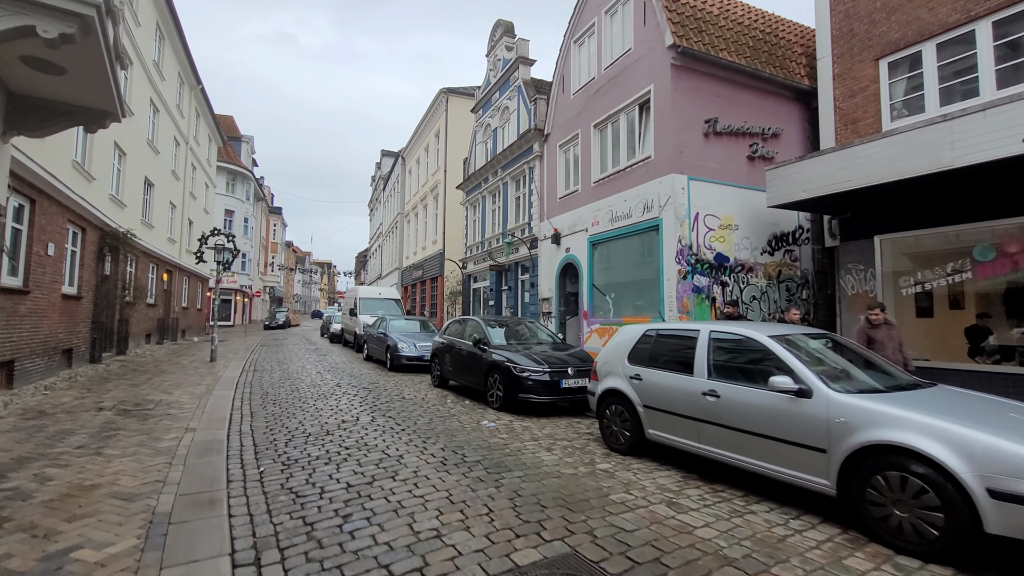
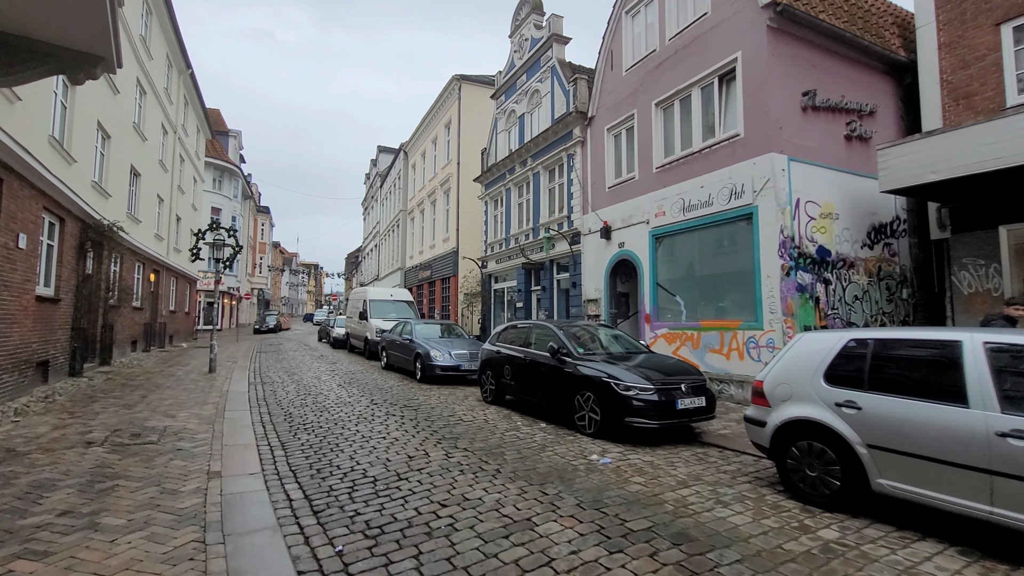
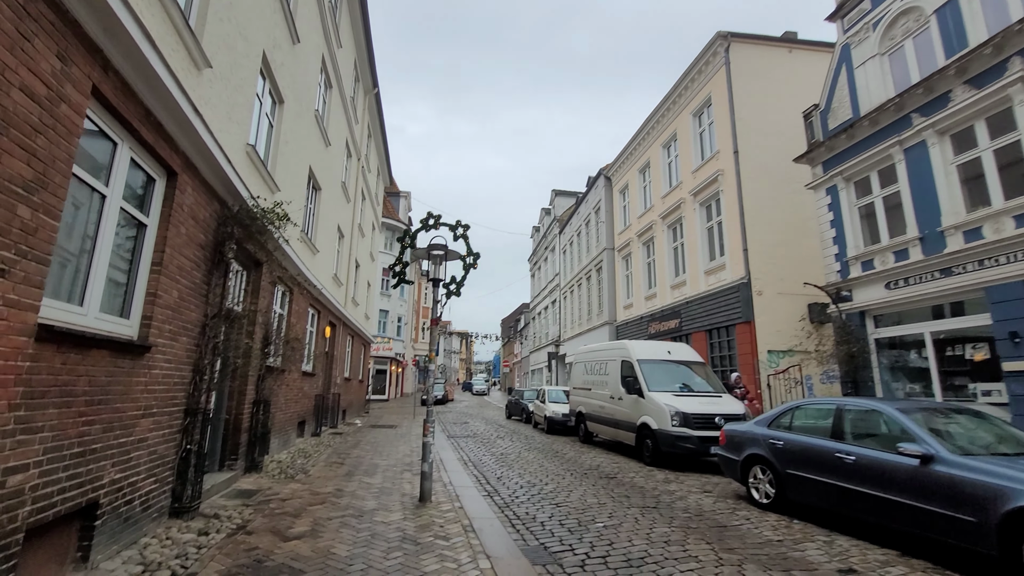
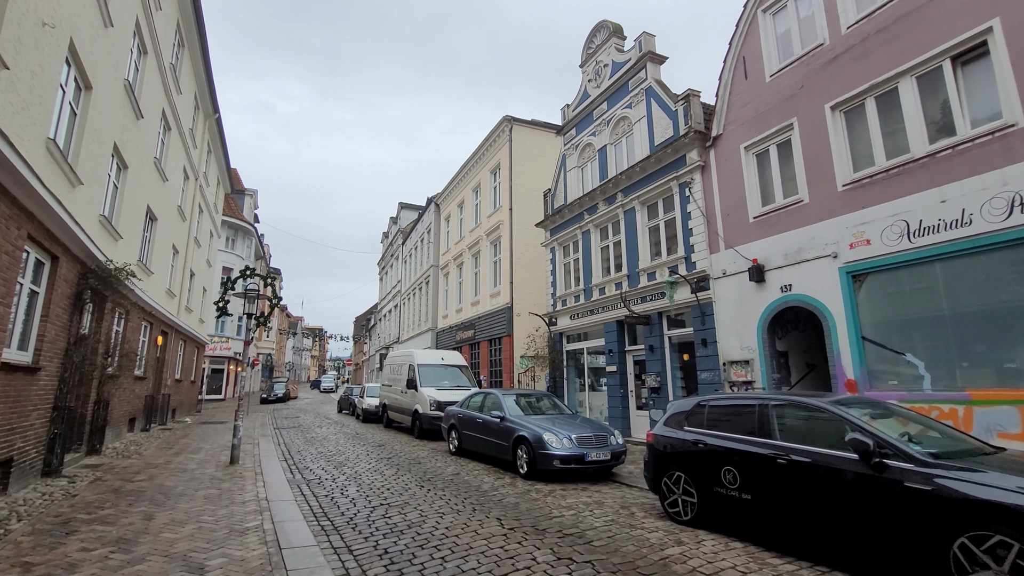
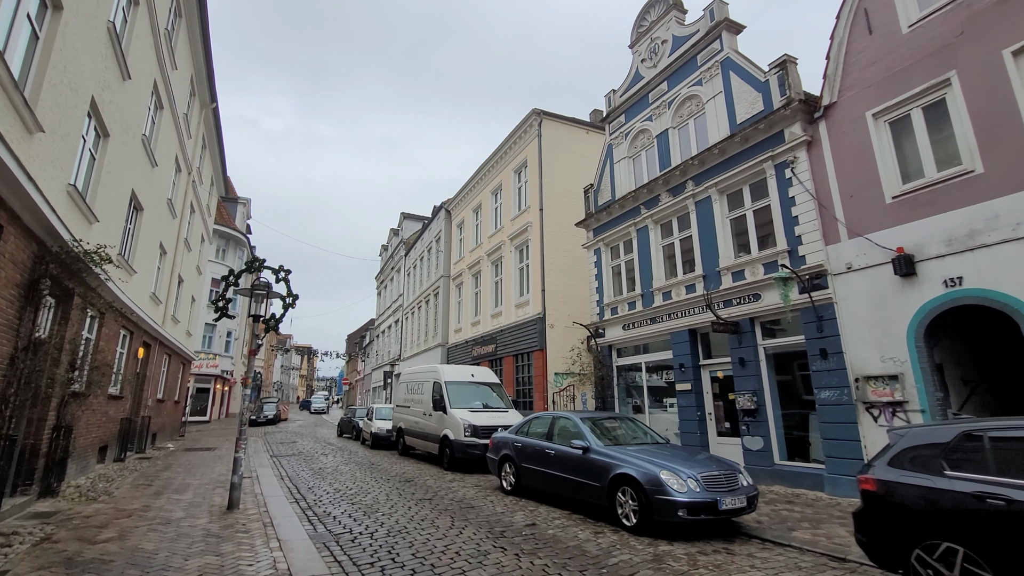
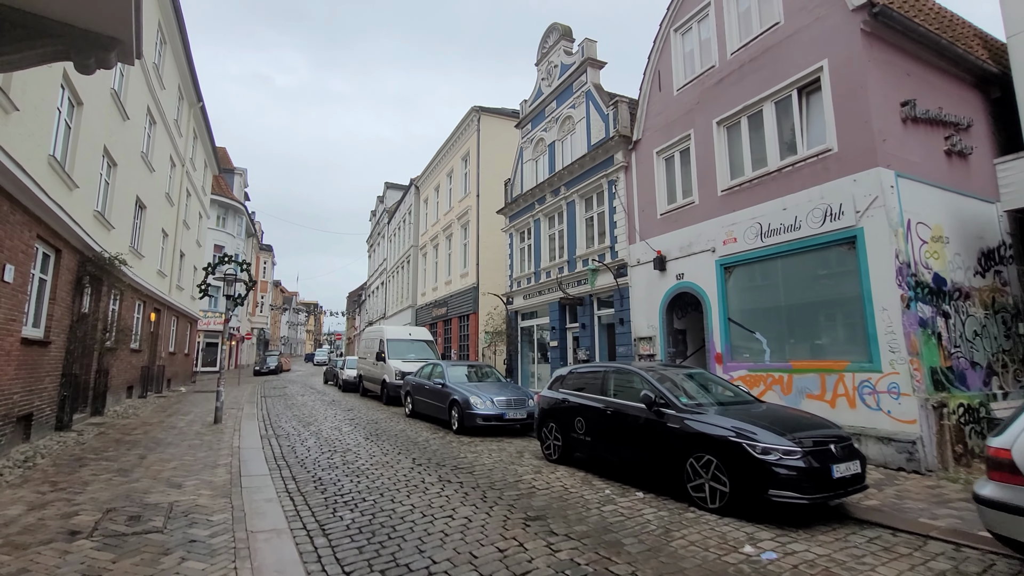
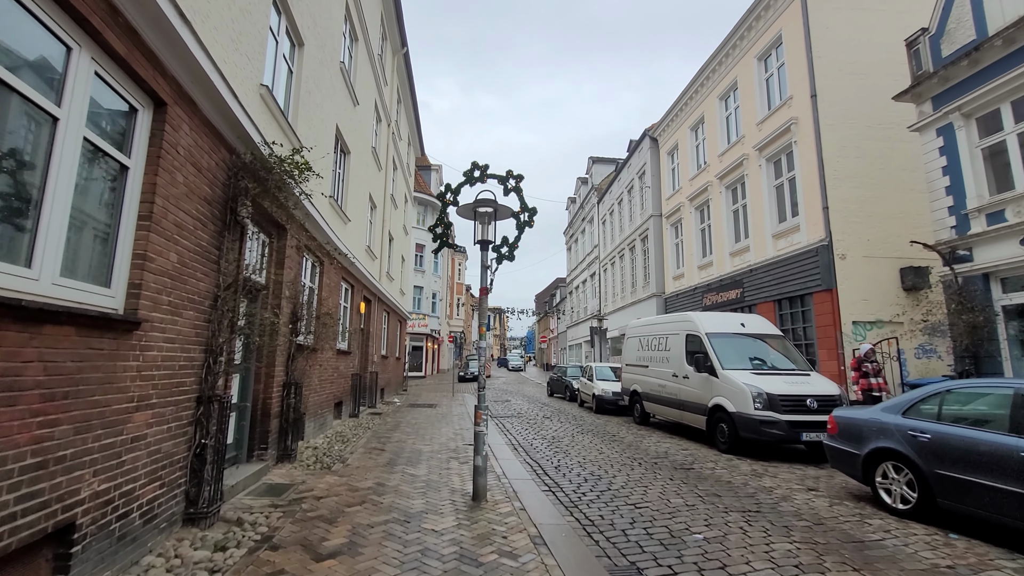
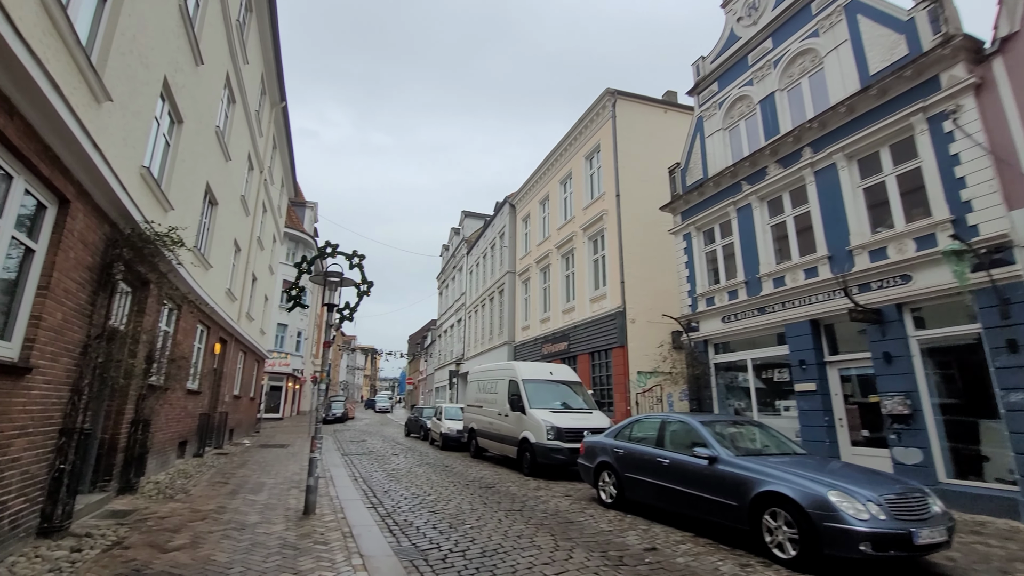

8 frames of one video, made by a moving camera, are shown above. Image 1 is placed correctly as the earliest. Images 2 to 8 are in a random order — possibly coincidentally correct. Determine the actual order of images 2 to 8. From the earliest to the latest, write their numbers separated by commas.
2, 6, 4, 5, 8, 3, 7
